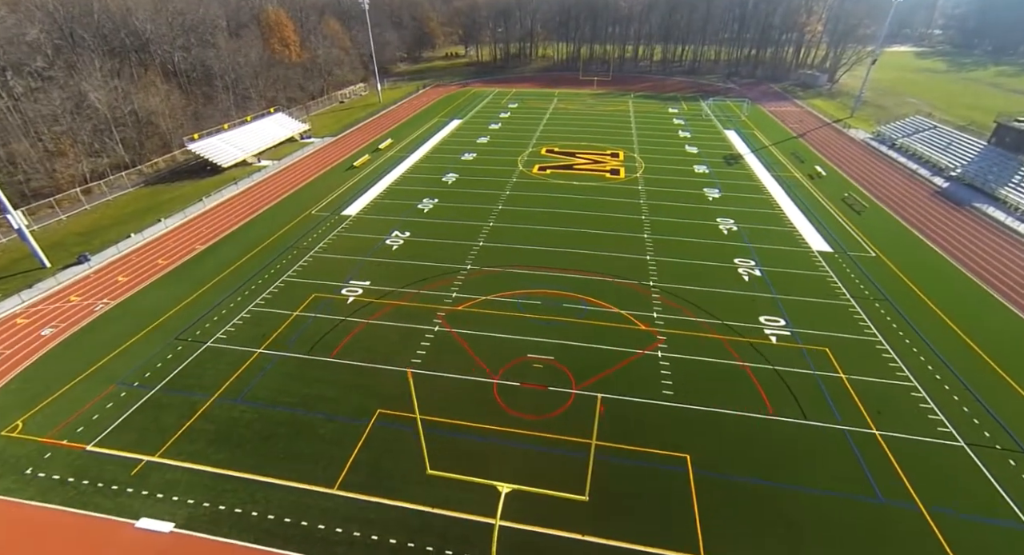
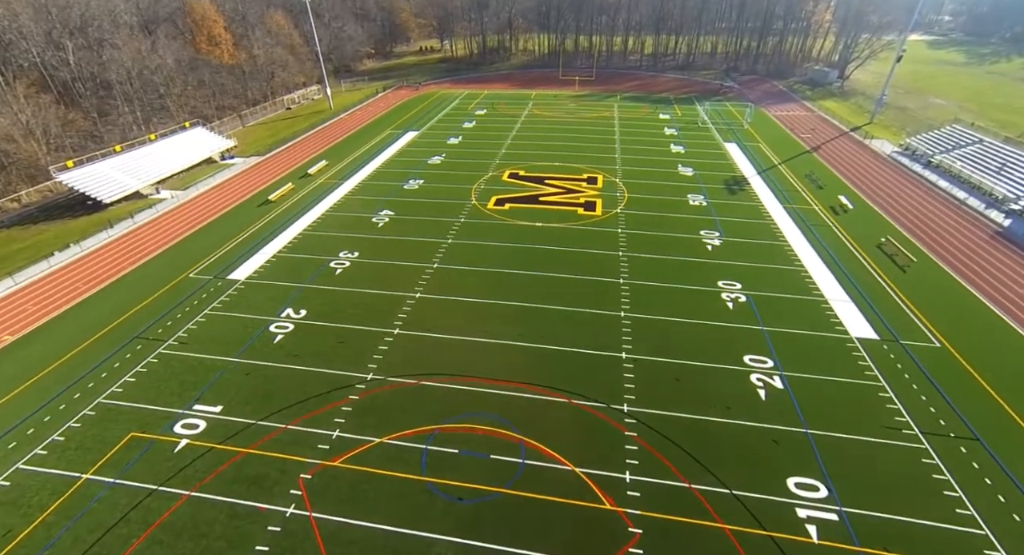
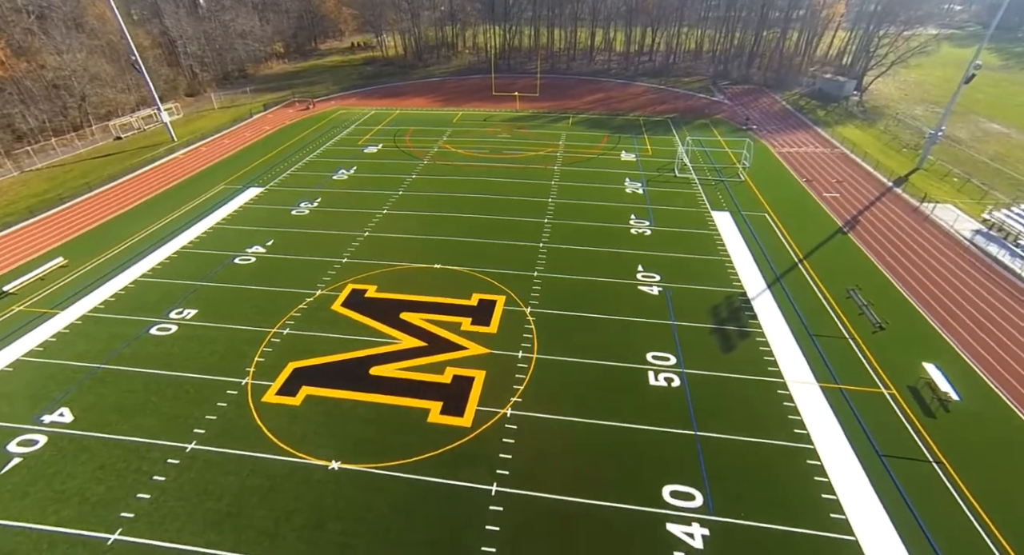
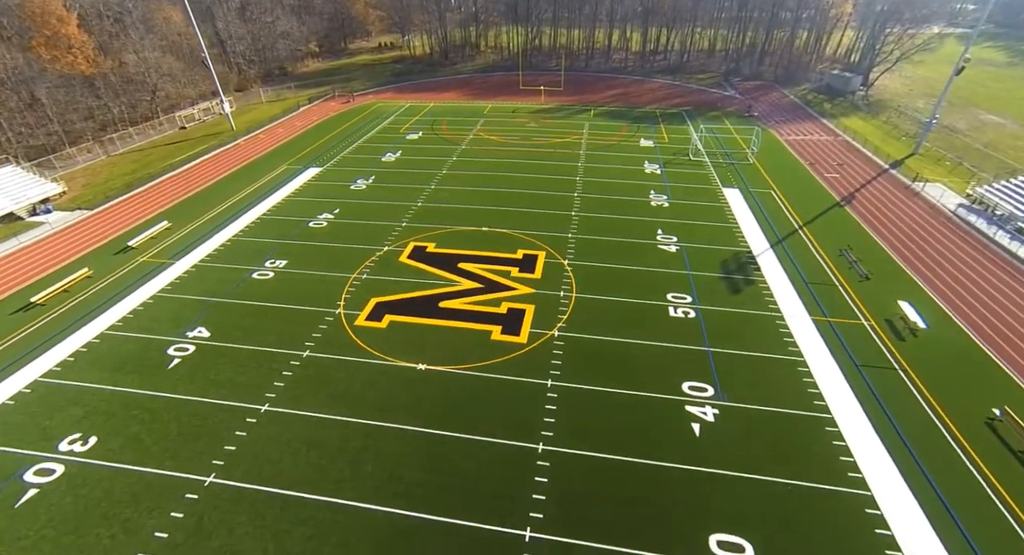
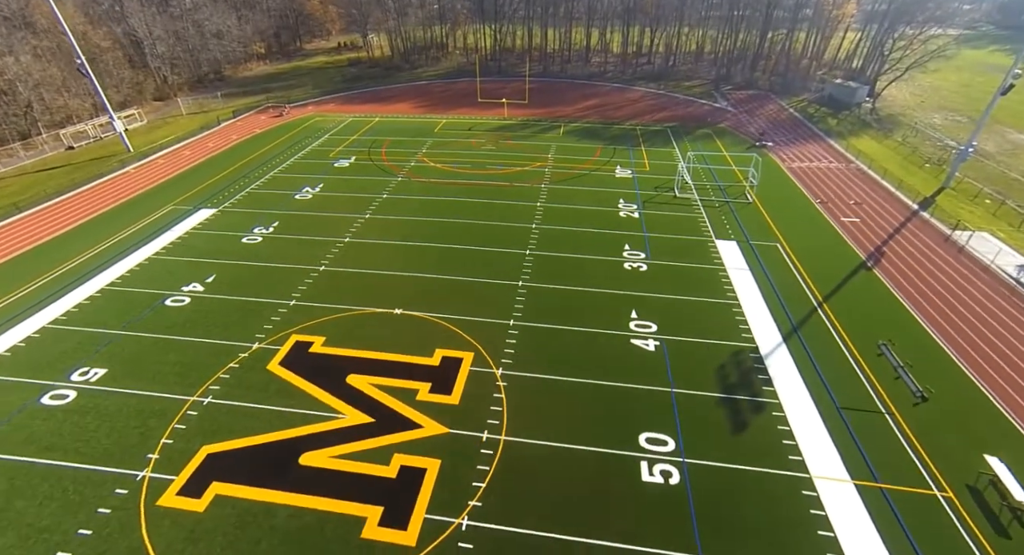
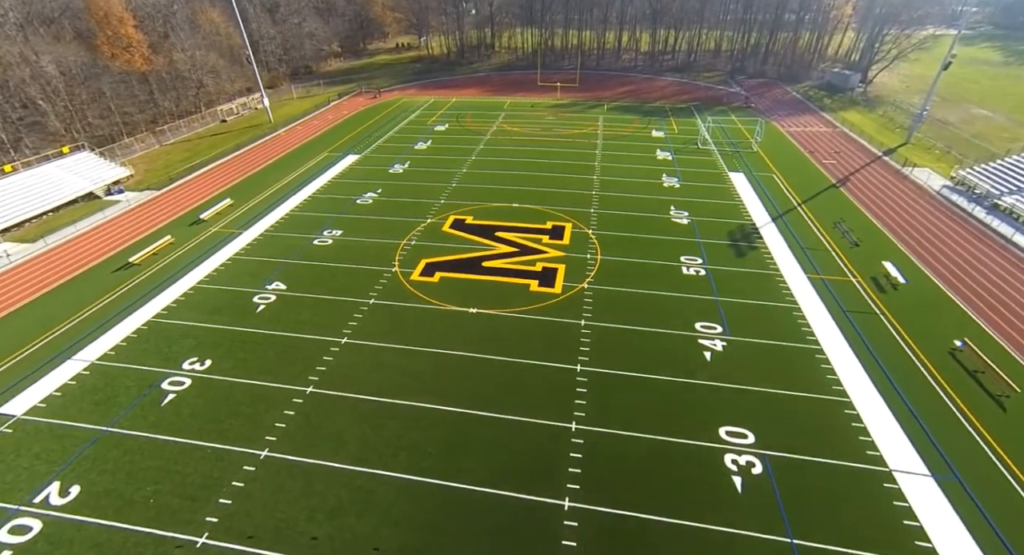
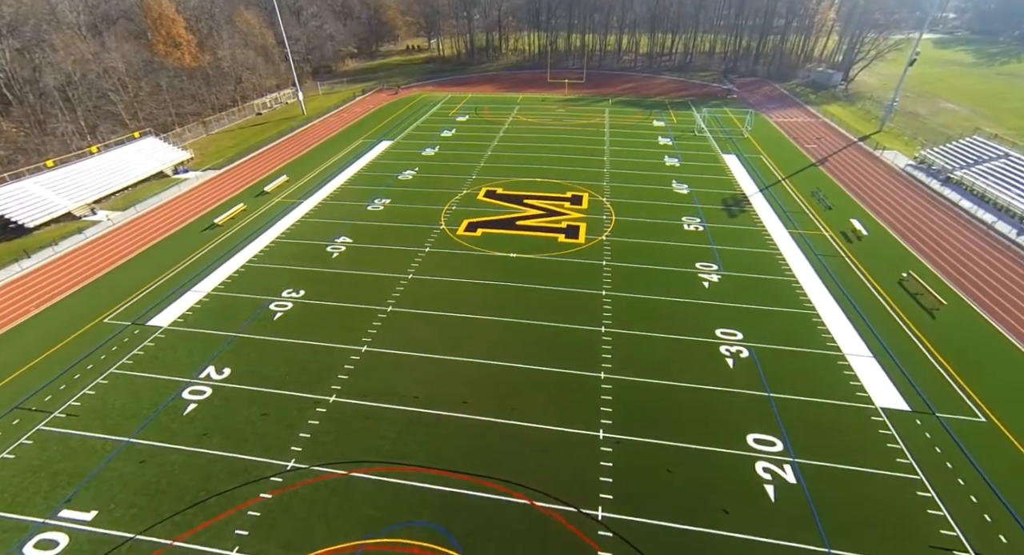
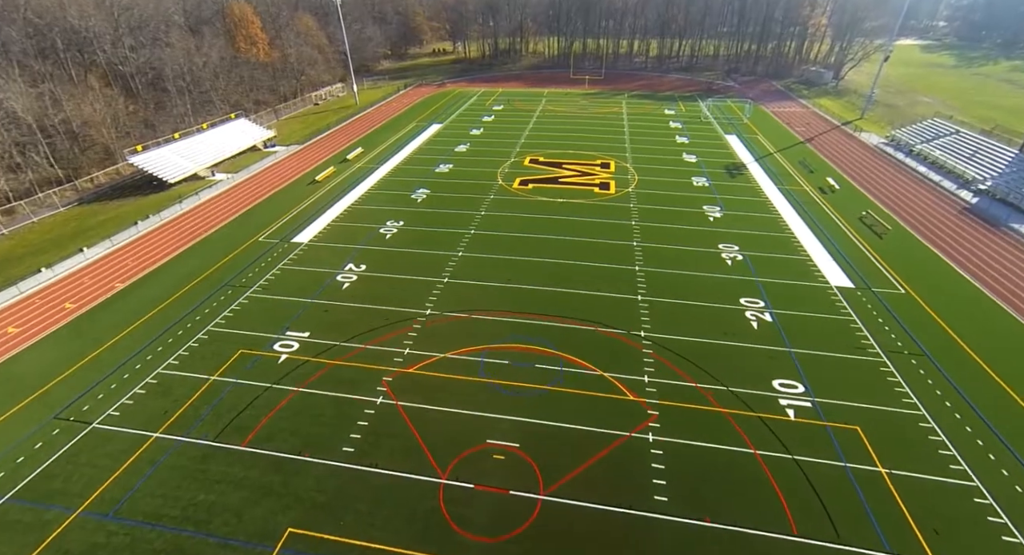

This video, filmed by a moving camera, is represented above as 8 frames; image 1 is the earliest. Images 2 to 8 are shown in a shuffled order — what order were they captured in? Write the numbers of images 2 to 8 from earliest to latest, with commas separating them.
8, 2, 7, 6, 4, 3, 5
